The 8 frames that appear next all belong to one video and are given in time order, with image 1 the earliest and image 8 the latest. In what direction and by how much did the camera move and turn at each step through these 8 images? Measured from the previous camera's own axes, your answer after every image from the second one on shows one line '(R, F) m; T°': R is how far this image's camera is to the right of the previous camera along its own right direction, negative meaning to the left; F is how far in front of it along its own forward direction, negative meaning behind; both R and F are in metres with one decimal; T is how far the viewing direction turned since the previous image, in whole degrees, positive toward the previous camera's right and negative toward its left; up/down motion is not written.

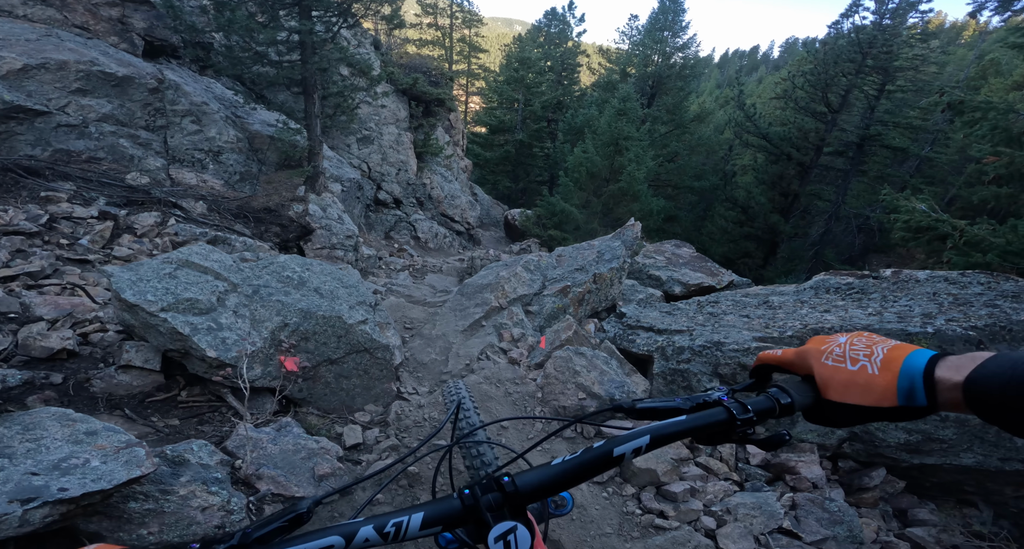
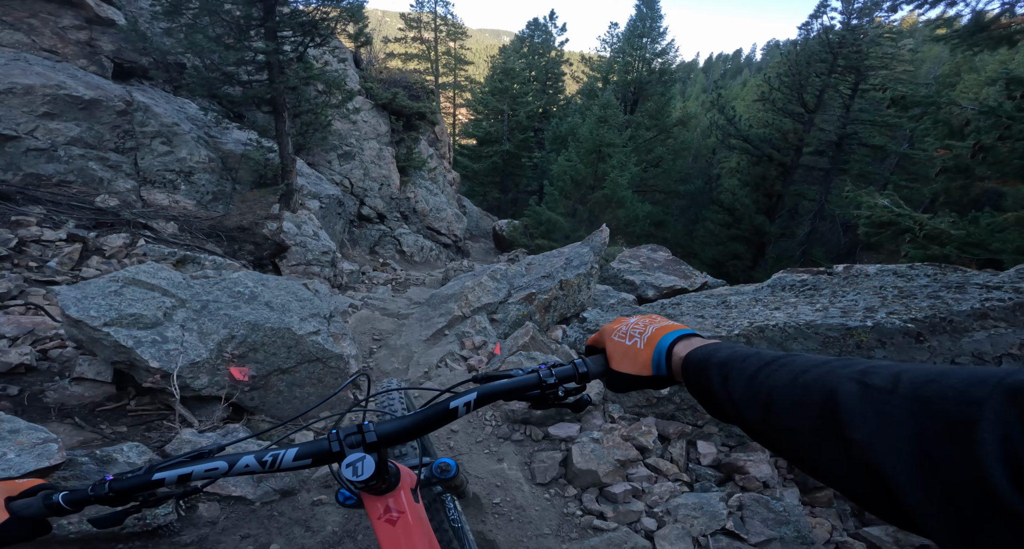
(+0.5, -0.1) m; 0°
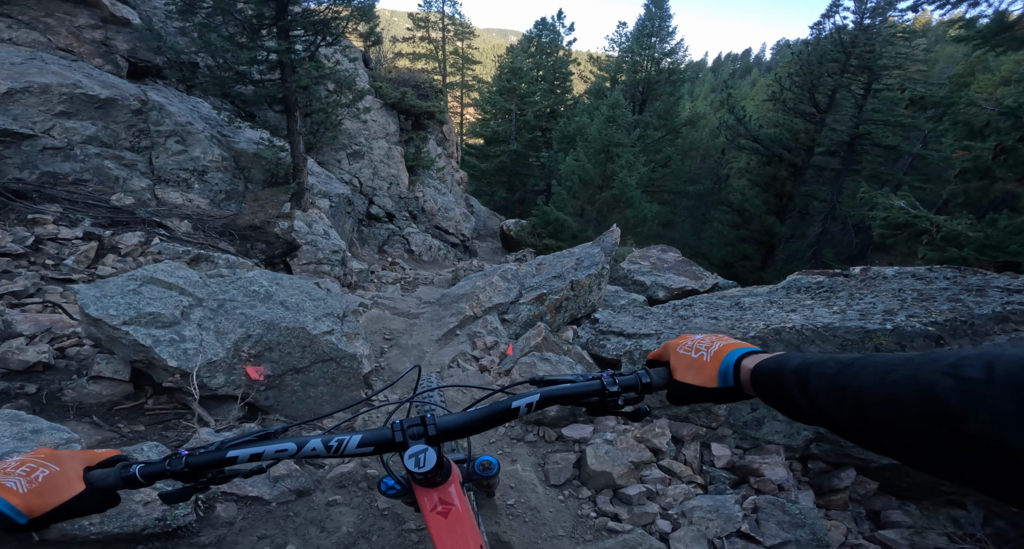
(-0.1, 0.0) m; -1°
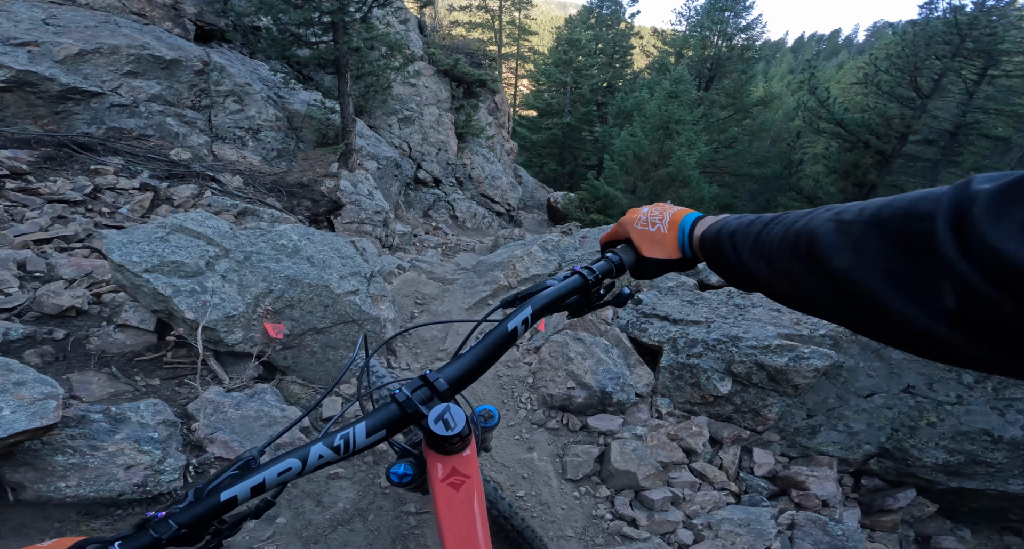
(+0.1, +0.3) m; -6°
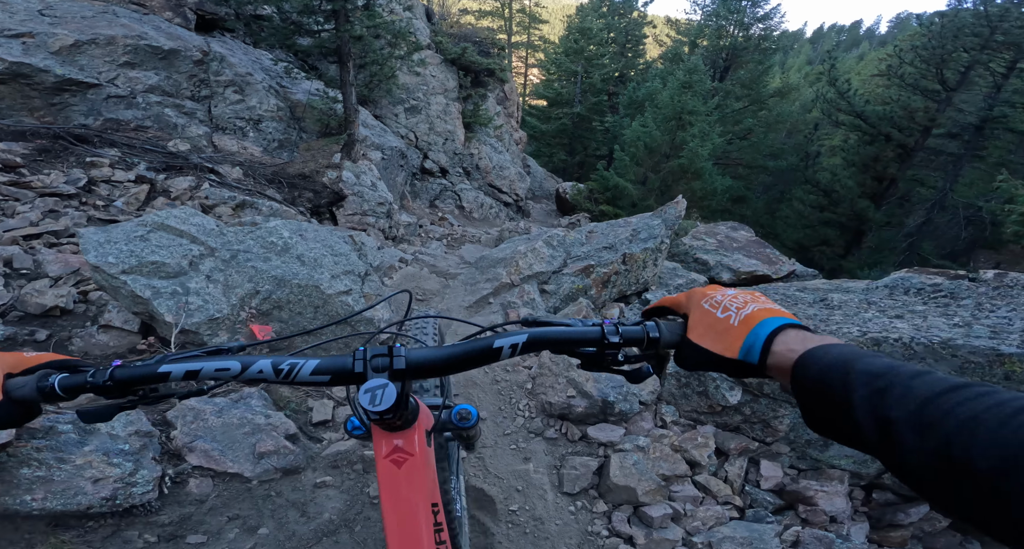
(+0.1, +0.2) m; -1°
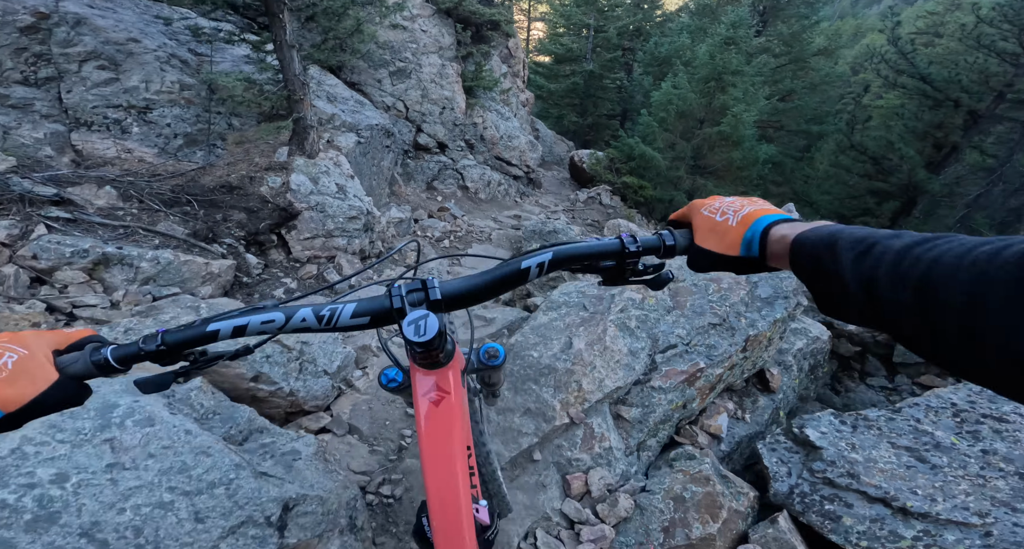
(-0.3, +2.4) m; 0°
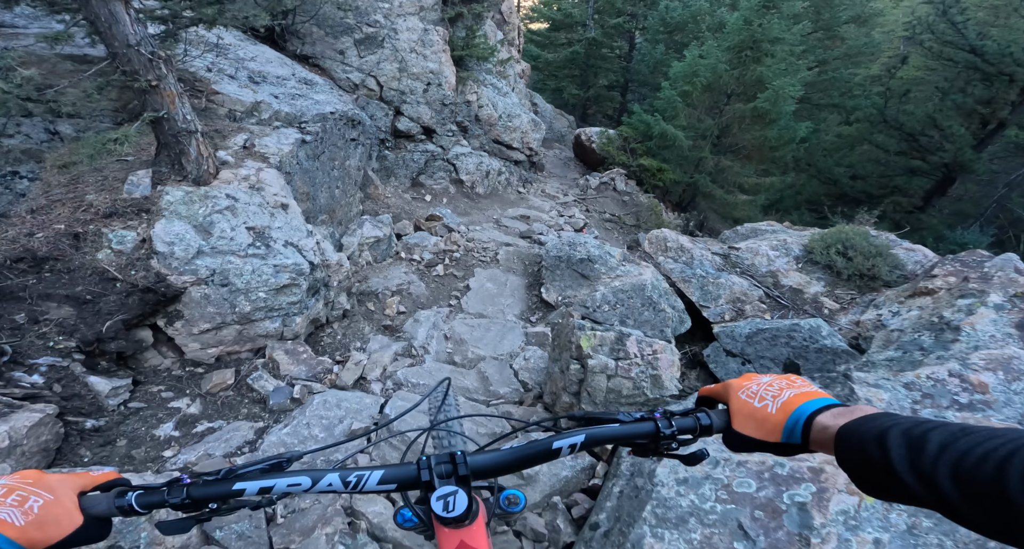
(-0.3, +2.3) m; +1°
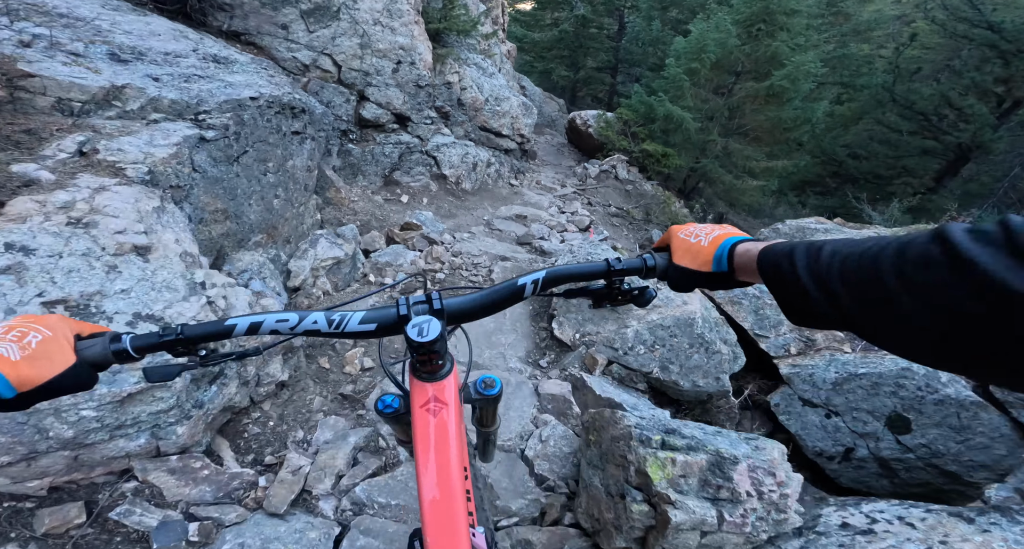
(-0.1, +1.5) m; +1°
